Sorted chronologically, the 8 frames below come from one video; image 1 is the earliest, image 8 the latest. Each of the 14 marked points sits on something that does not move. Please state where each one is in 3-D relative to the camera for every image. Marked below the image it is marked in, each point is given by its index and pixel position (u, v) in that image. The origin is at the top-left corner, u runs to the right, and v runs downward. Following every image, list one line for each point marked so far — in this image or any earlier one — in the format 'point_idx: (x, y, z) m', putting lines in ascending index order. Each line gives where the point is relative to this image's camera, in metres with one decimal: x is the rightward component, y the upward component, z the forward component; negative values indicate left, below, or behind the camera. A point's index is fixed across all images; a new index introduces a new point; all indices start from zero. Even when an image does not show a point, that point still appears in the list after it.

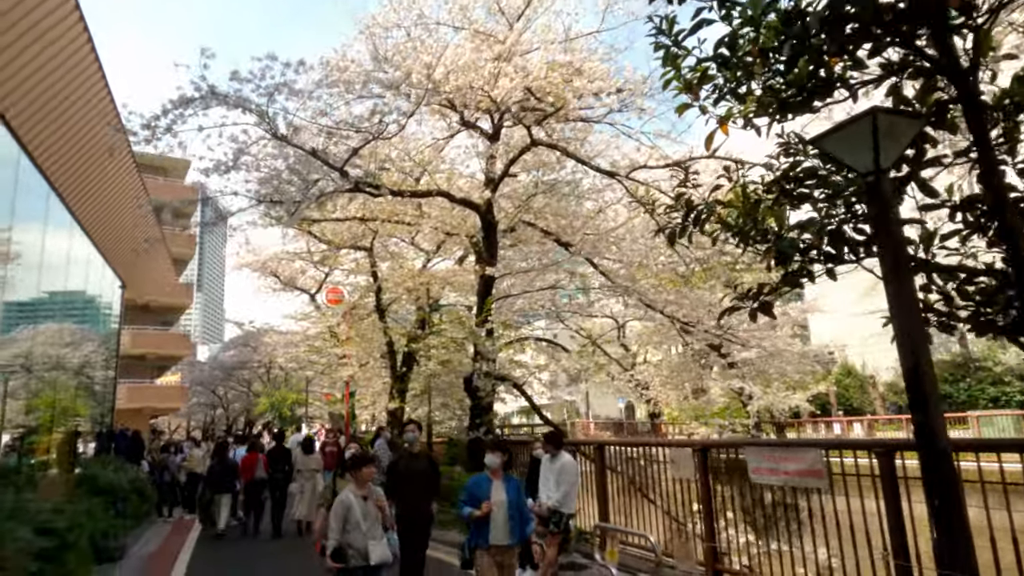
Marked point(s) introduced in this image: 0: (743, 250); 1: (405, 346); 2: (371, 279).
0: (+1.7, +0.3, +5.0) m
1: (-2.4, -1.3, +15.0) m
2: (-3.3, +0.2, +15.8) m
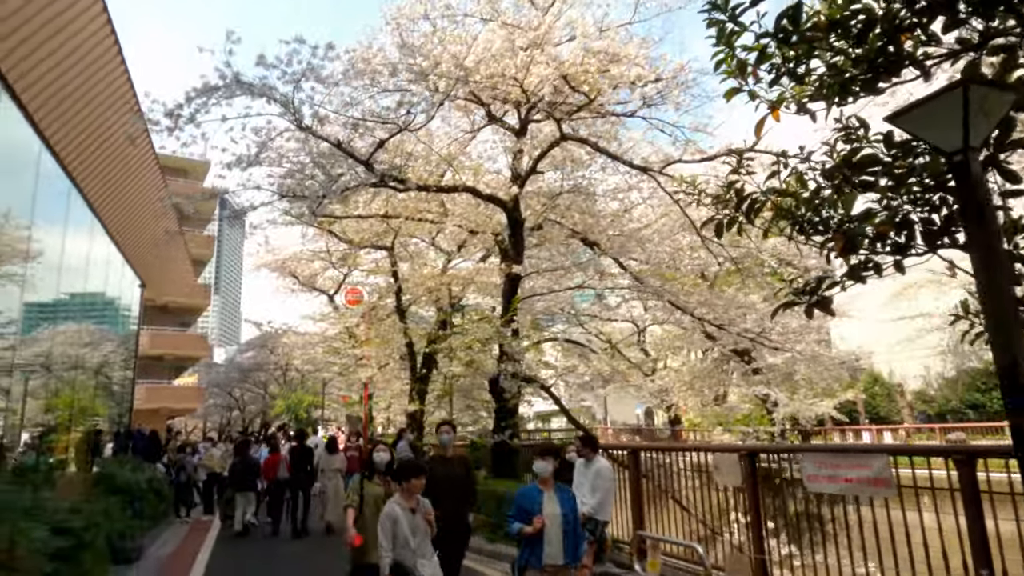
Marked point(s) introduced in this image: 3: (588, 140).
0: (+2.0, +0.3, +4.7) m
1: (-1.9, -1.3, +14.8) m
2: (-2.8, +0.2, +15.6) m
3: (+1.0, +1.9, +8.8) m
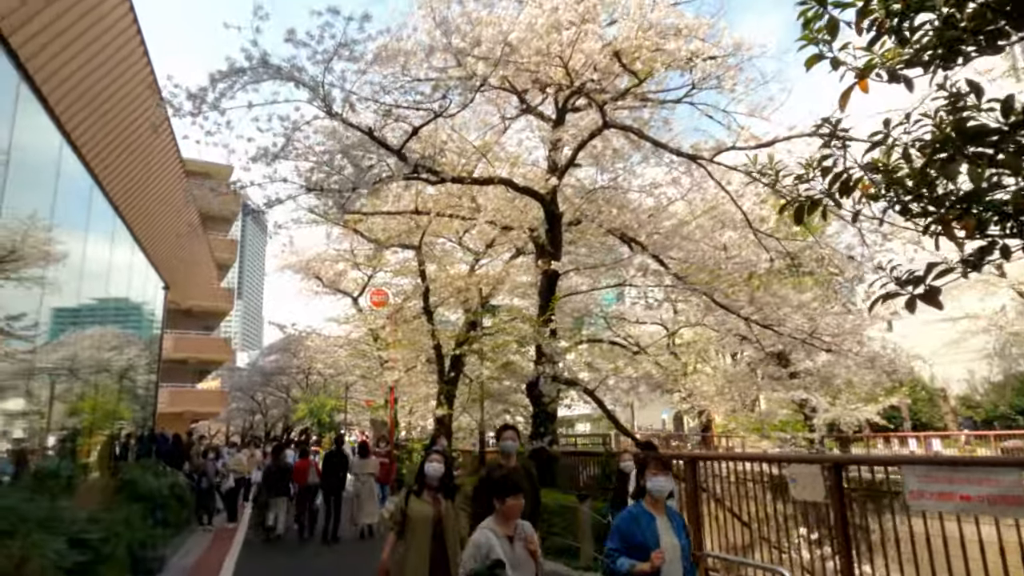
0: (+2.3, +0.4, +4.1) m
1: (-1.2, -1.3, +14.3) m
2: (-2.1, +0.2, +15.2) m
3: (+1.5, +2.0, +8.3) m
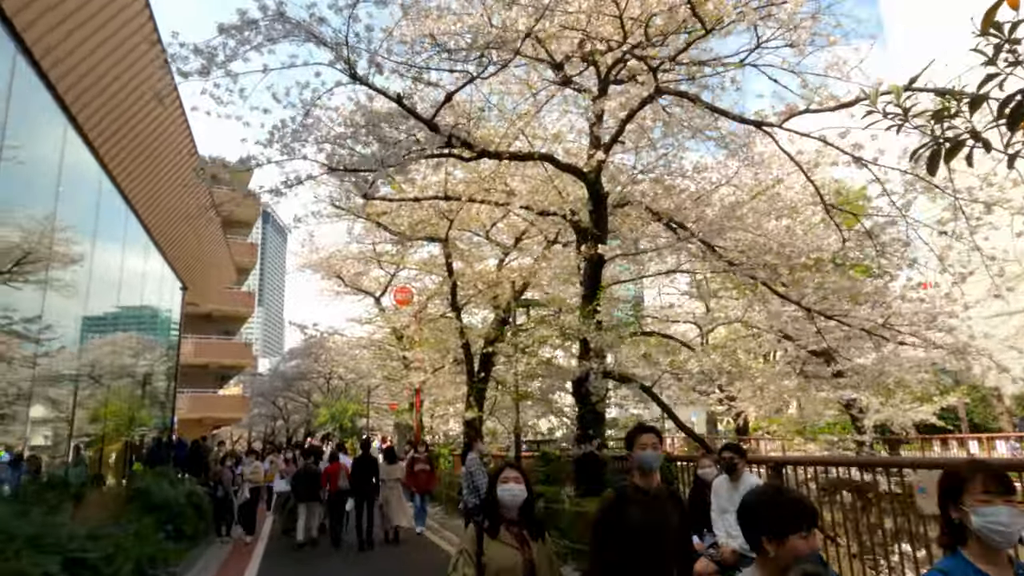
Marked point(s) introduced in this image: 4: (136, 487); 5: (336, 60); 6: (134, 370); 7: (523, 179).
0: (+2.7, +0.6, +3.2) m
1: (-0.6, -1.2, +13.5) m
2: (-1.5, +0.2, +14.4) m
3: (+1.9, +2.1, +7.4) m
4: (-5.6, -3.0, +10.1) m
5: (-1.6, +2.1, +6.2) m
6: (-7.9, -1.7, +13.9) m
7: (+0.1, +1.5, +9.5) m
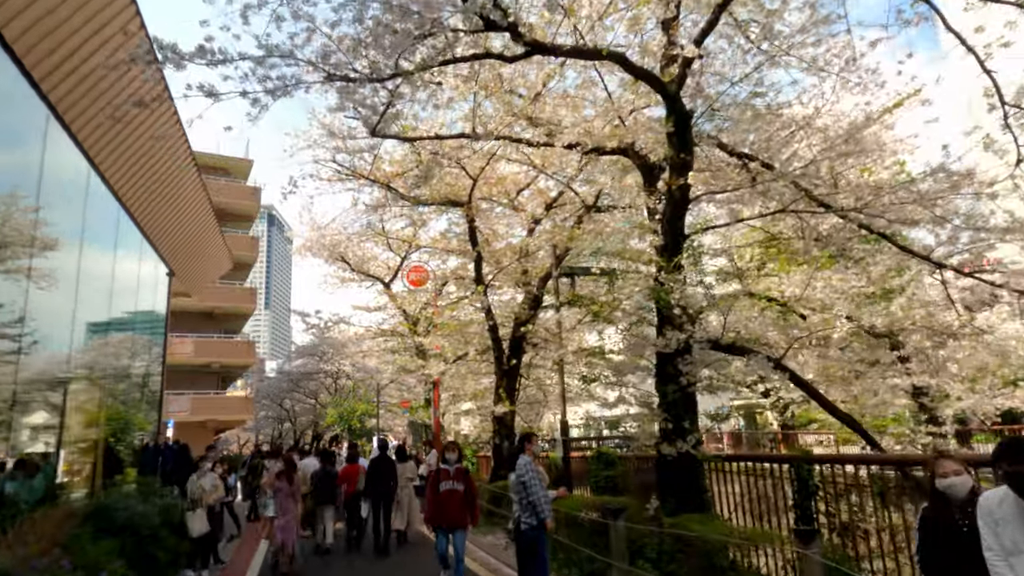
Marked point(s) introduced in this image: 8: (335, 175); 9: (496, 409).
0: (+3.2, +1.1, +1.2) m
1: (0.0, -0.8, +11.6) m
2: (-0.9, +0.7, +12.5) m
3: (+2.4, +2.6, +5.5) m
4: (-5.0, -2.6, +8.2) m
5: (-1.2, +2.5, +4.3) m
6: (-7.3, -1.3, +12.0) m
7: (+0.6, +2.0, +7.5) m
8: (-3.0, +2.0, +11.7) m
9: (-0.3, -2.0, +11.4) m
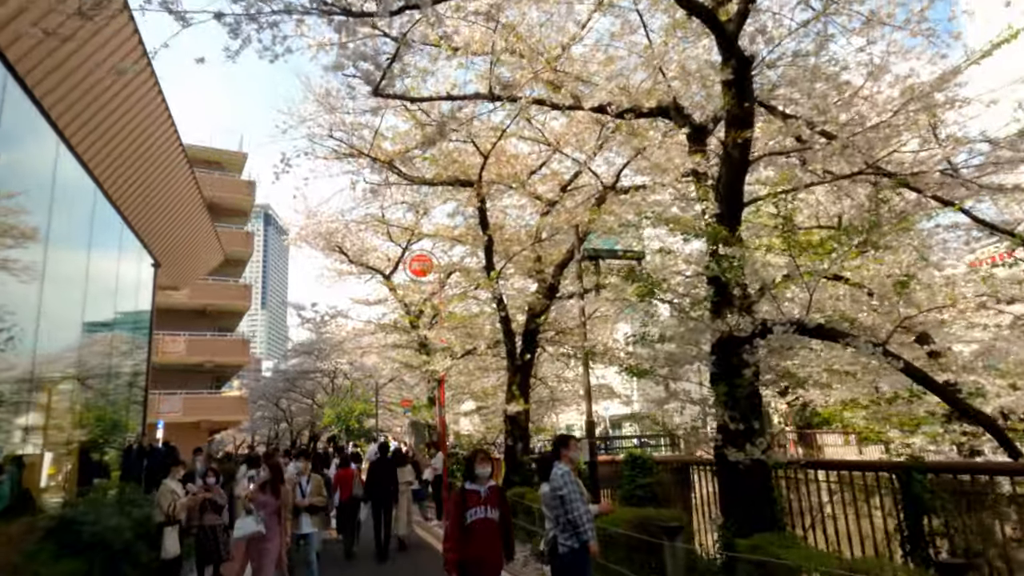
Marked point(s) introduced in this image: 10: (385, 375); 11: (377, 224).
0: (+3.4, +1.3, +0.3) m
1: (+0.2, -0.6, +10.6) m
2: (-0.7, +0.9, +11.6) m
3: (+2.6, +2.8, +4.5) m
4: (-4.7, -2.4, +7.2) m
5: (-0.9, +2.7, +3.3) m
6: (-7.1, -1.2, +11.1) m
7: (+0.9, +2.2, +6.6) m
8: (-2.8, +2.2, +10.7) m
9: (-0.1, -1.9, +10.5) m
10: (-3.7, -2.5, +19.3) m
11: (-2.8, +1.3, +14.1) m
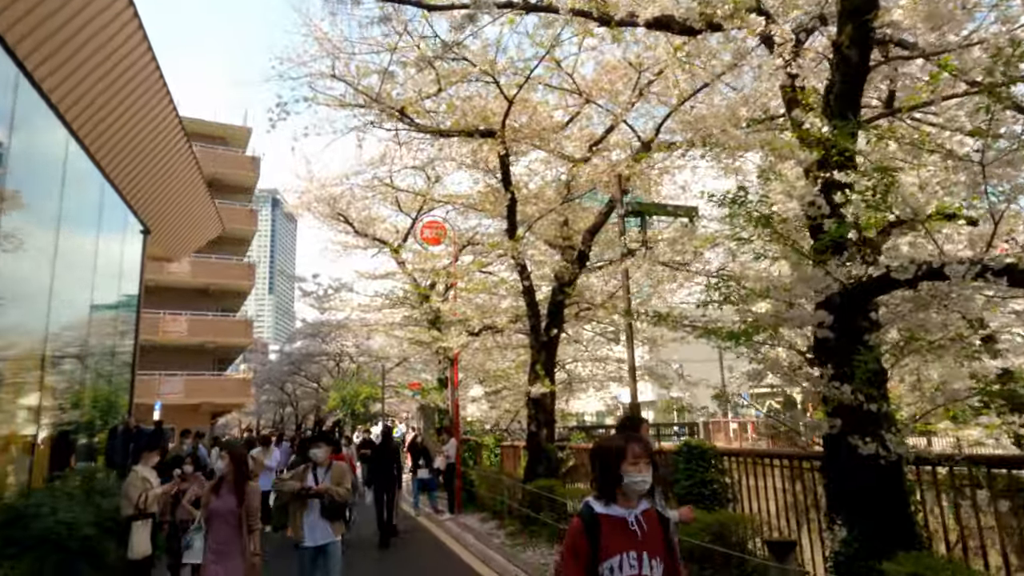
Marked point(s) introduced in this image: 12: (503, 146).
0: (+3.7, +1.5, -0.9) m
1: (+0.6, -0.1, +9.4) m
2: (-0.3, +1.4, +10.3) m
3: (+2.9, +3.2, +3.2) m
4: (-4.5, -2.0, +6.1) m
5: (-0.6, +3.0, +2.1) m
6: (-6.7, -0.6, +9.9) m
7: (+1.2, +2.6, +5.3) m
8: (-2.5, +2.6, +9.5) m
9: (+0.3, -1.4, +9.3) m
10: (-3.2, -1.8, +18.2) m
11: (-2.4, +1.9, +12.9) m
12: (-0.1, +2.0, +9.2) m
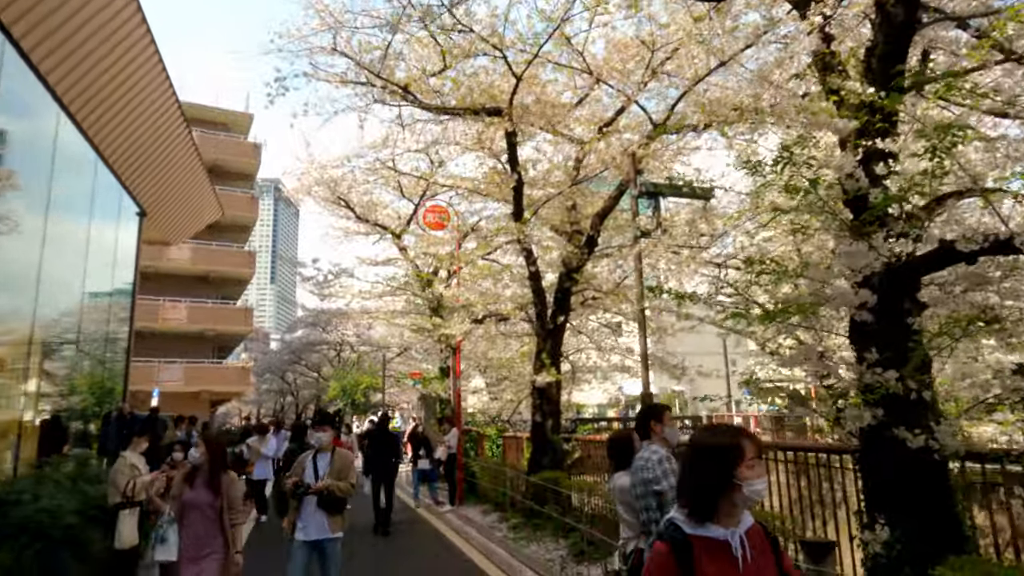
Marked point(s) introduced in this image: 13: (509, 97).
0: (+3.7, +1.6, -1.3) m
1: (+0.6, +0.1, +9.1) m
2: (-0.2, +1.6, +10.0) m
3: (+3.0, +3.2, +2.9) m
4: (-4.4, -1.8, +5.8) m
5: (-0.5, +3.2, +1.7) m
6: (-6.7, -0.3, +9.7) m
7: (+1.3, +2.7, +5.0) m
8: (-2.4, +2.9, +9.2) m
9: (+0.3, -1.2, +9.0) m
10: (-3.2, -1.5, +17.9) m
11: (-2.3, +2.1, +12.6) m
12: (0.0, +2.2, +8.9) m
13: (0.0, +2.5, +8.7) m
